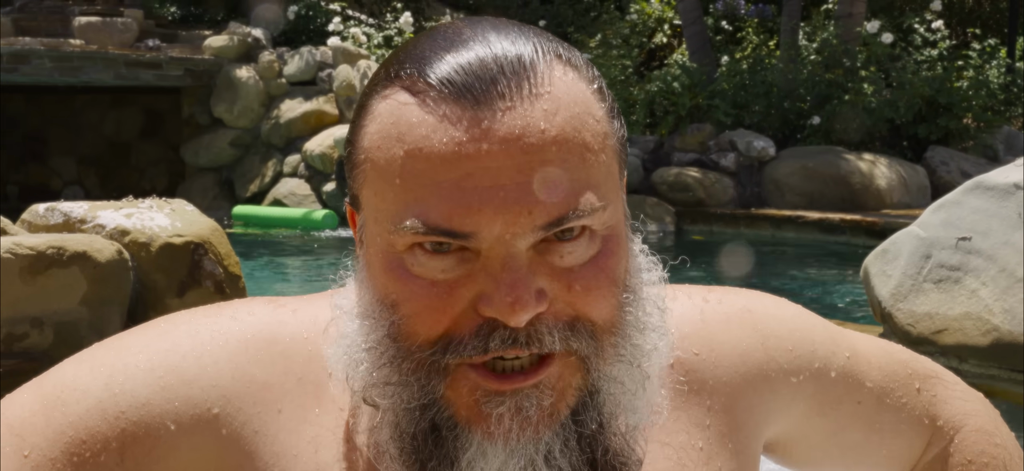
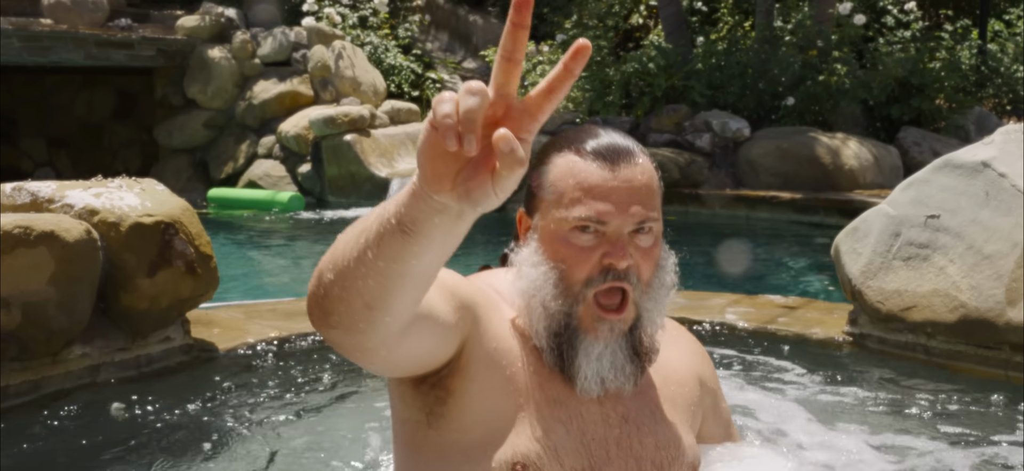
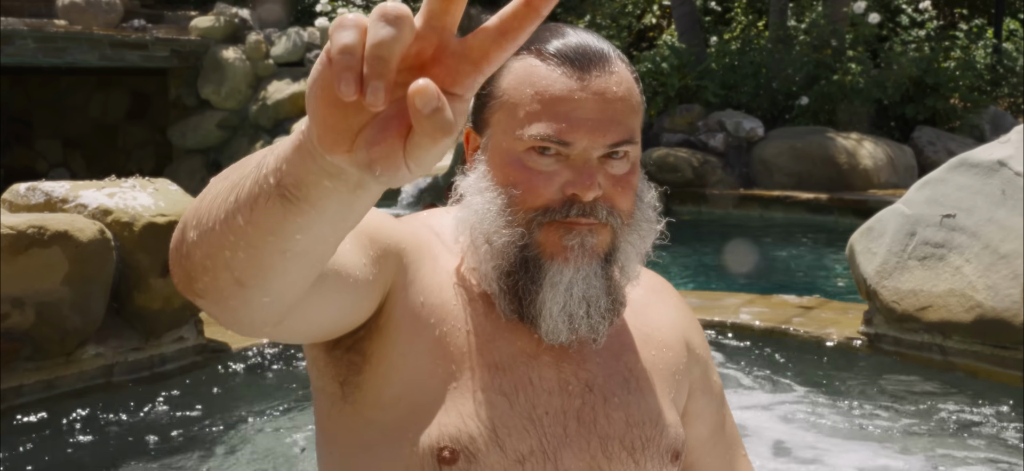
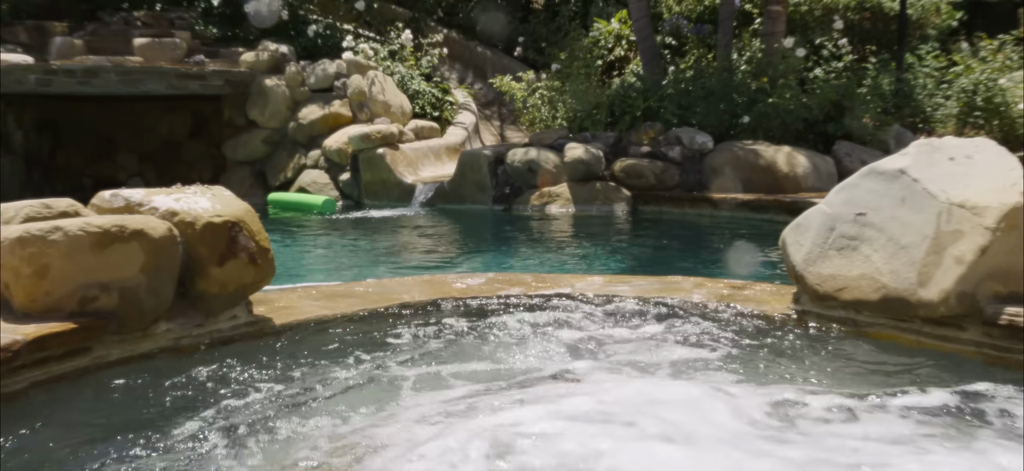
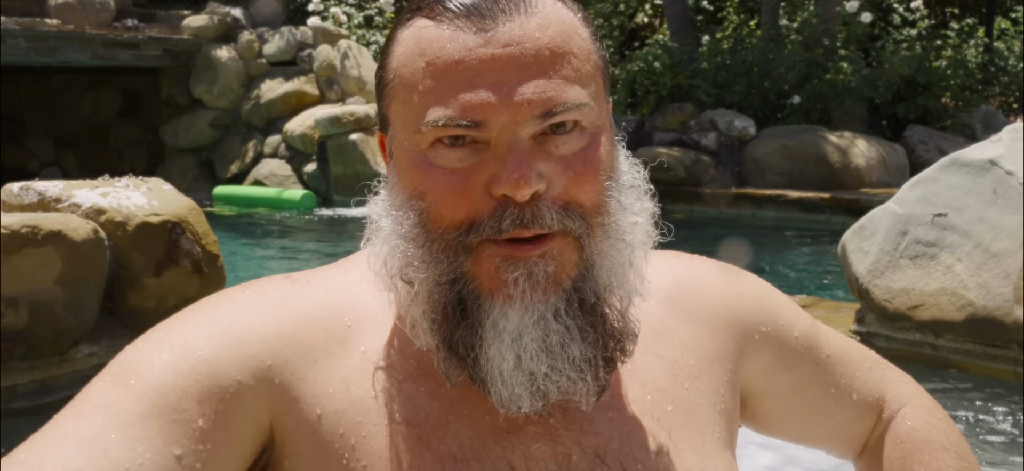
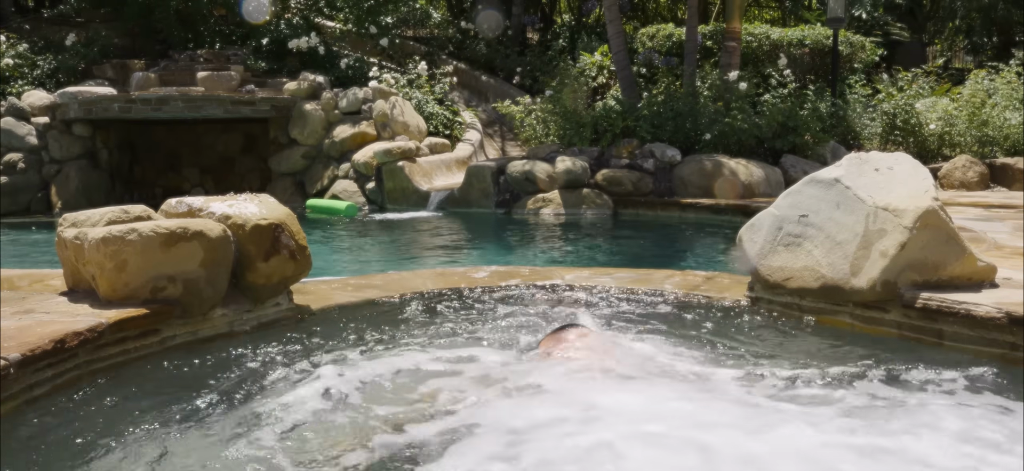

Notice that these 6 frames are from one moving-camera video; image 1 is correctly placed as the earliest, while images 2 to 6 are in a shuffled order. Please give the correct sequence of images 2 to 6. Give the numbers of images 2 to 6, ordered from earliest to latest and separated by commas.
5, 3, 2, 4, 6
